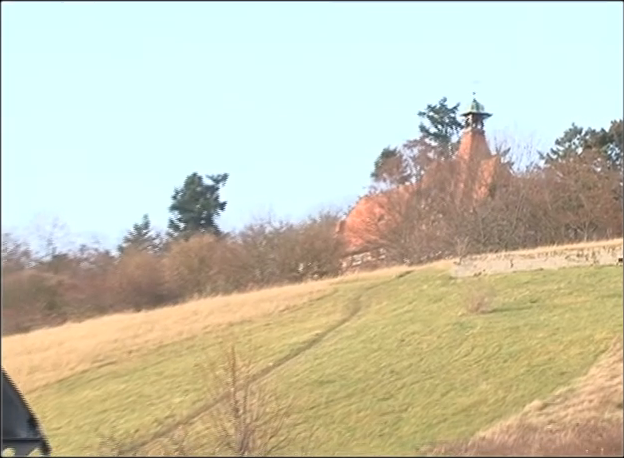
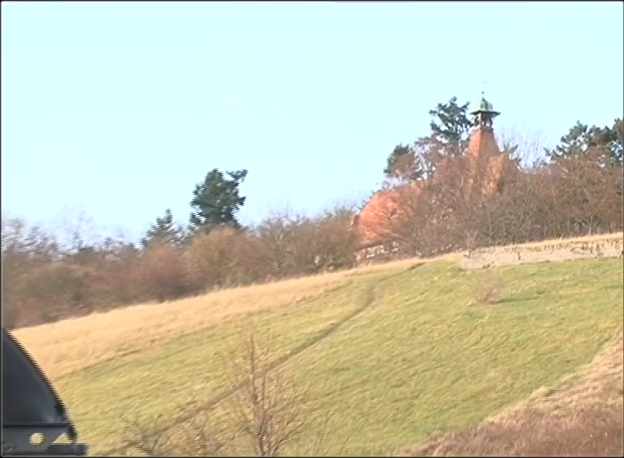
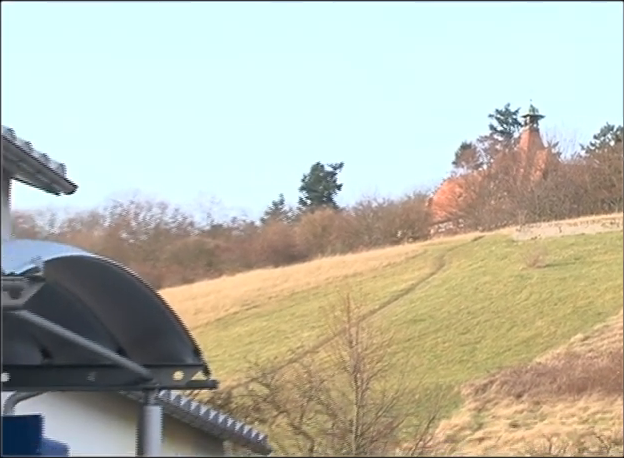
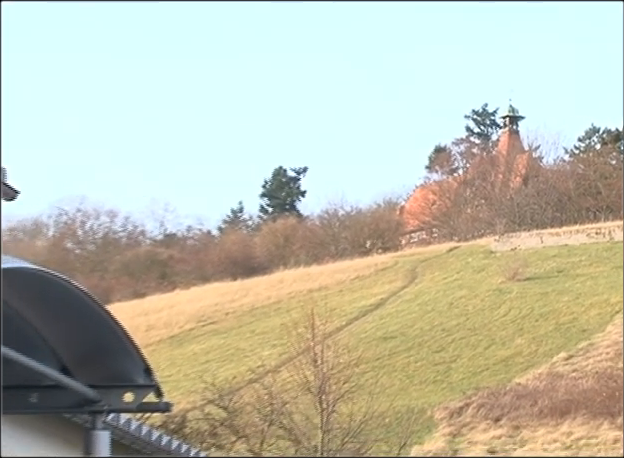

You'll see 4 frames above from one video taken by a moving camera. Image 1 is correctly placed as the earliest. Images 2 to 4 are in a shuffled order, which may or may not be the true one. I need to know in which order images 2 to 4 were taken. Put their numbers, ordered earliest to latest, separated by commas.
2, 4, 3
